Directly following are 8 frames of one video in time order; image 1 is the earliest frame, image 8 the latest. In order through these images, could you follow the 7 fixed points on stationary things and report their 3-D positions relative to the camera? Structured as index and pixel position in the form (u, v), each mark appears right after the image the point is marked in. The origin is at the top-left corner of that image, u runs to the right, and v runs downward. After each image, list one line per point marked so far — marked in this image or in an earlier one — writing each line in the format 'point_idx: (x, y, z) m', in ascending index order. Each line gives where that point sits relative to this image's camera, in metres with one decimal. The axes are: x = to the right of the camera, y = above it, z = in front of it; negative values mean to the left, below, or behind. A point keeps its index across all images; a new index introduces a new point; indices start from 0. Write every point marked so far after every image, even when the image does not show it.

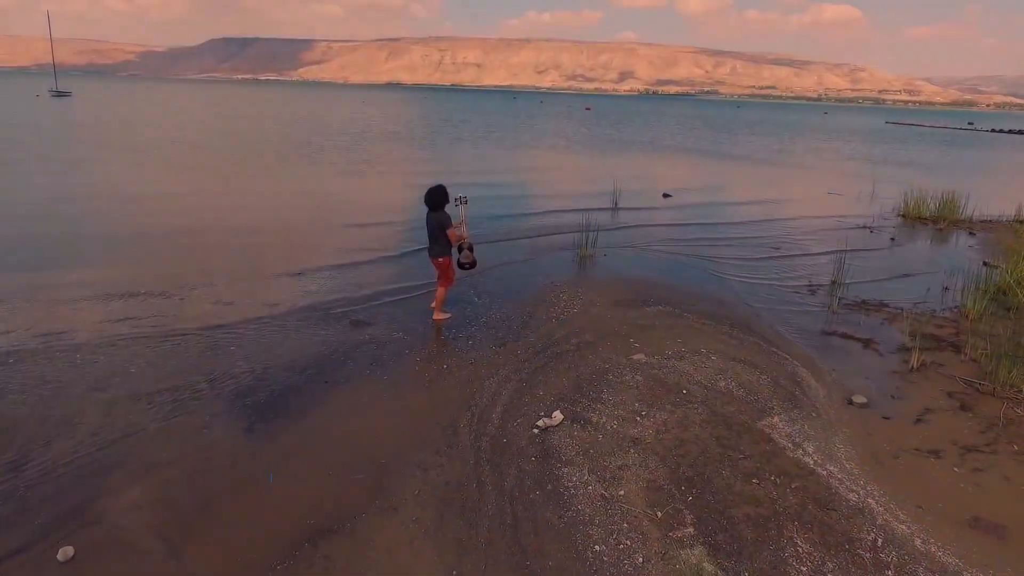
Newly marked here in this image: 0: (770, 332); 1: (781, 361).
0: (+3.2, -0.6, +7.7) m
1: (+3.0, -0.8, +6.9) m
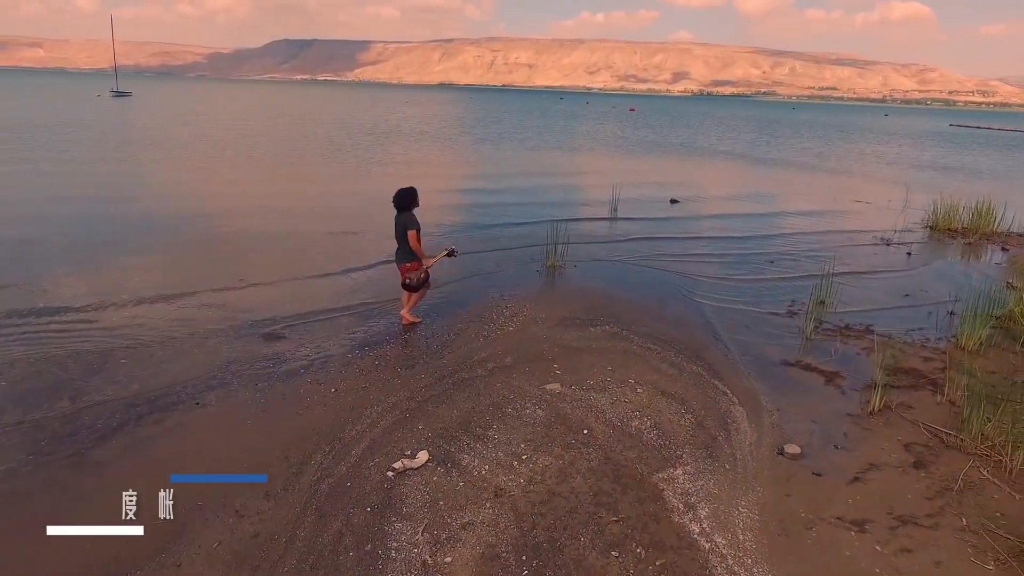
0: (+2.3, -0.8, +6.9) m
1: (+2.0, -1.1, +6.0) m
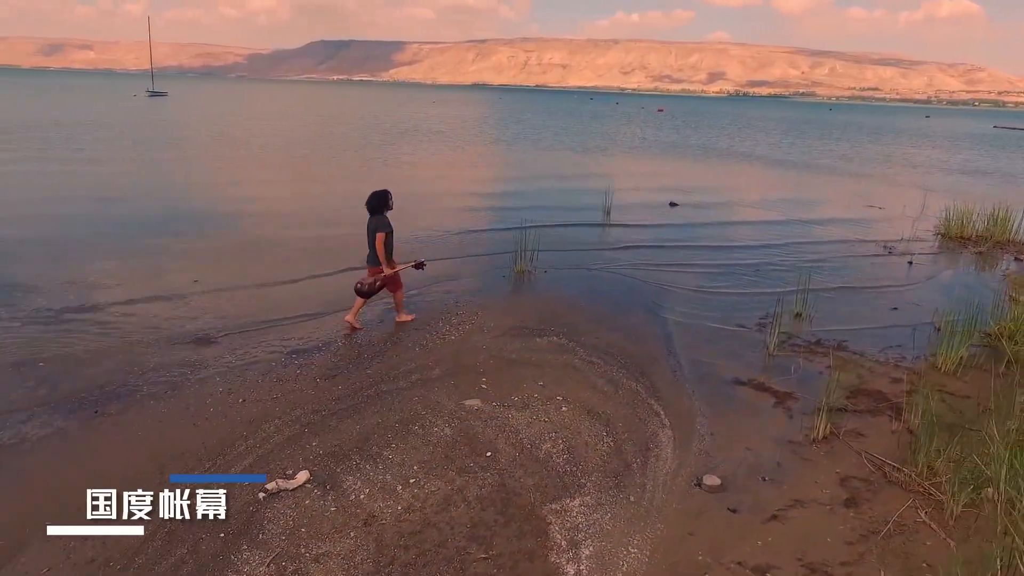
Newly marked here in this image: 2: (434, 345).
0: (+1.6, -1.0, +6.5) m
1: (+1.2, -1.2, +5.6) m
2: (-0.9, -0.7, +7.1) m
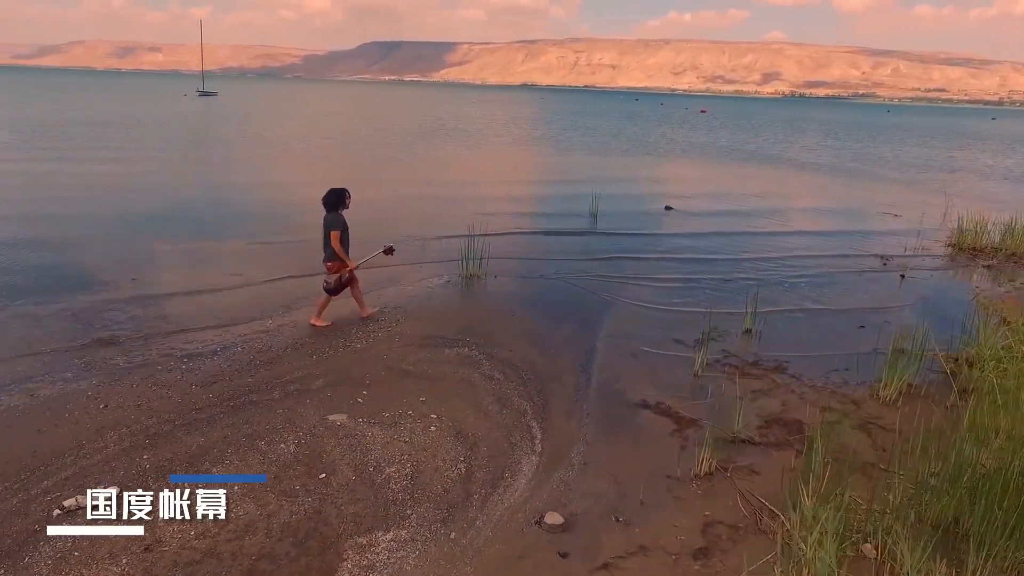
0: (+0.4, -1.1, +6.0) m
1: (0.0, -1.3, +5.2) m
2: (-2.0, -0.7, +6.8) m
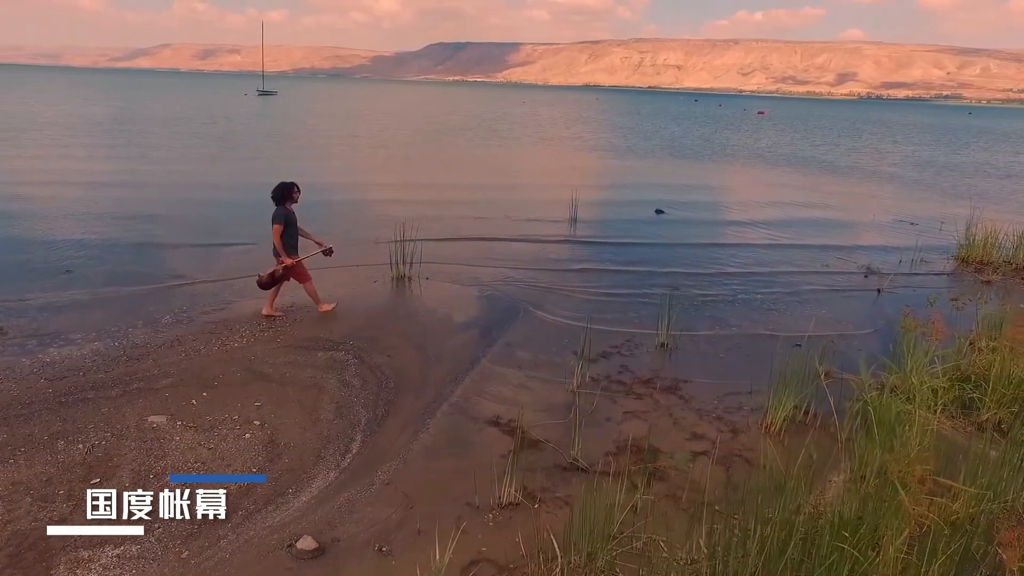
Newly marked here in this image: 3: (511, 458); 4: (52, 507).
0: (-1.0, -1.1, +5.7) m
1: (-1.5, -1.4, +4.9) m
2: (-3.3, -0.7, +6.7) m
3: (0.0, -1.4, +5.1) m
4: (-3.1, -1.5, +4.1) m
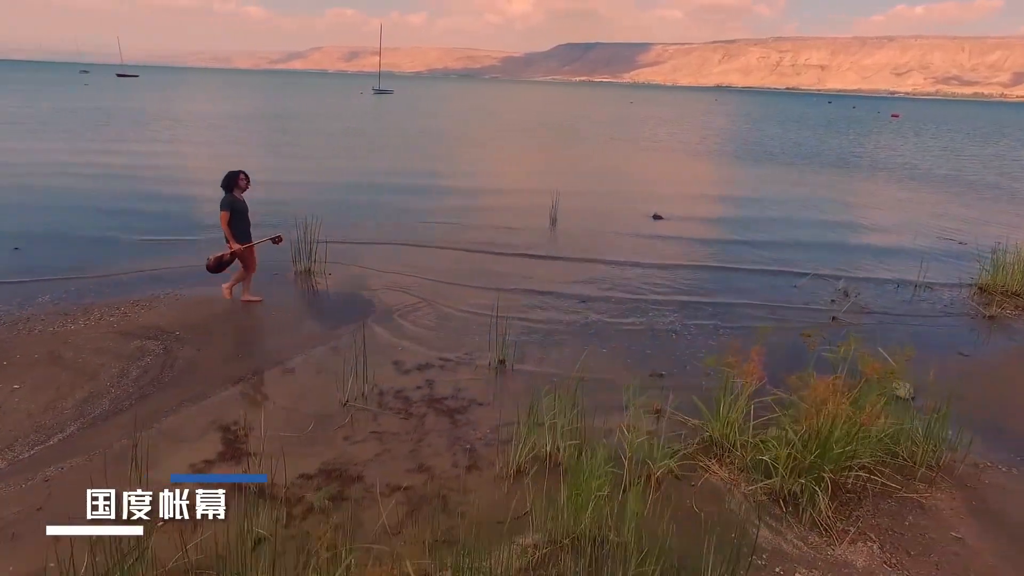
0: (-3.3, -1.1, +5.5) m
1: (-3.9, -1.3, +4.8) m
2: (-5.3, -0.5, +6.9) m
3: (-2.4, -1.4, +4.7) m
4: (-5.6, -1.3, +4.4) m
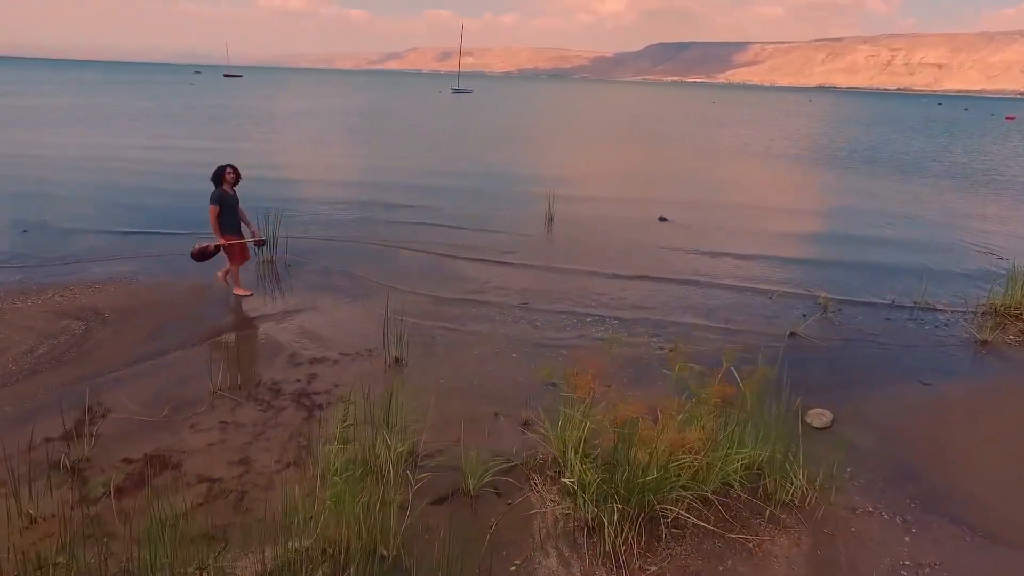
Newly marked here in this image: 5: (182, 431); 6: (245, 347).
0: (-4.5, -0.9, +5.8) m
1: (-5.3, -1.0, +5.2) m
2: (-6.4, -0.2, +7.4) m
3: (-3.8, -1.2, +4.9) m
4: (-7.0, -1.0, +5.0) m
5: (-2.7, -1.2, +5.1) m
6: (-2.8, -0.7, +6.7) m
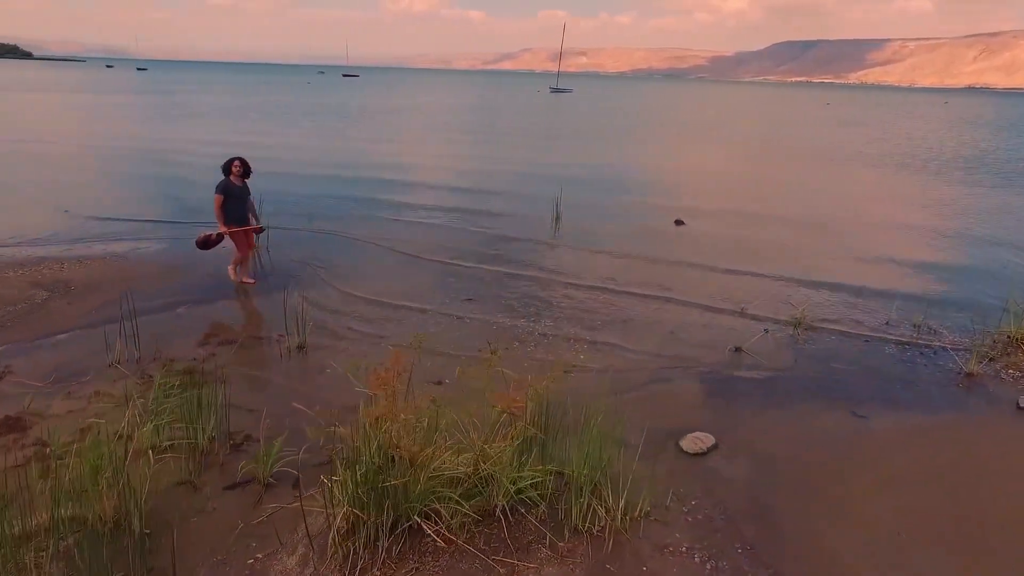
0: (-5.7, -0.6, +6.4) m
1: (-6.5, -0.7, +5.9) m
2: (-7.2, +0.2, +8.3) m
3: (-5.1, -1.0, +5.4) m
4: (-8.3, -0.5, +6.0) m
5: (-4.1, -1.0, +5.5) m
6: (-3.8, -0.4, +7.0) m
